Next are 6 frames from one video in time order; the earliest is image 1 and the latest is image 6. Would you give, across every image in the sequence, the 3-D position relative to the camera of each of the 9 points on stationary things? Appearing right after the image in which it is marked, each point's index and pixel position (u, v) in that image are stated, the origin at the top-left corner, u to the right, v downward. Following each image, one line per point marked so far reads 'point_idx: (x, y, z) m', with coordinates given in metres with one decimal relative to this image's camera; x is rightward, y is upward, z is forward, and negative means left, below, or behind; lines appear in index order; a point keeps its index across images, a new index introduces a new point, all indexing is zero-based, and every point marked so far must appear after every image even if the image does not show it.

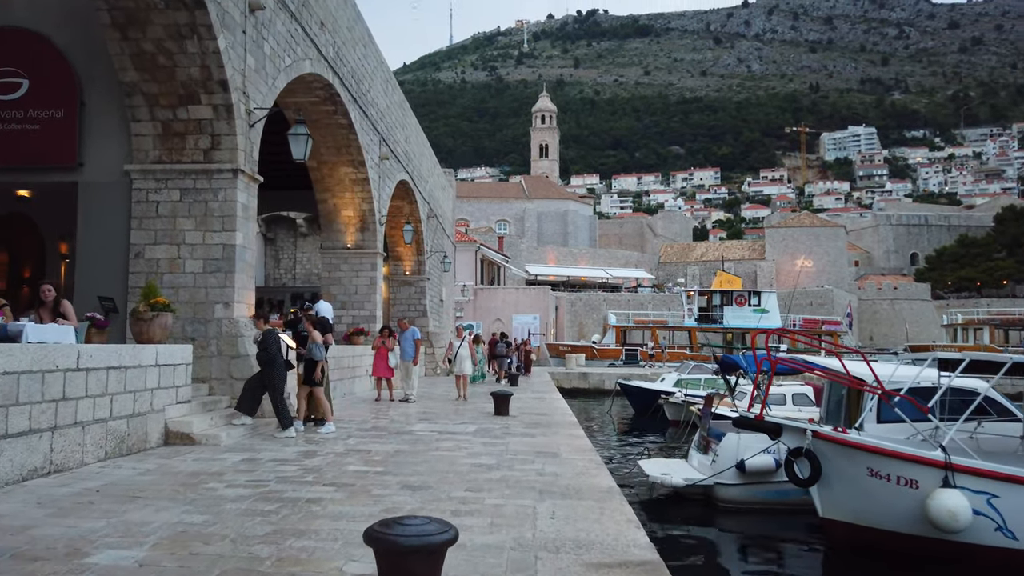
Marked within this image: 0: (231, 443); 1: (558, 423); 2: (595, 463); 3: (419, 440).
0: (-2.5, -1.4, +6.7) m
1: (+0.6, -1.7, +9.2) m
2: (+0.7, -1.4, +6.1) m
3: (-0.9, -1.5, +7.3) m
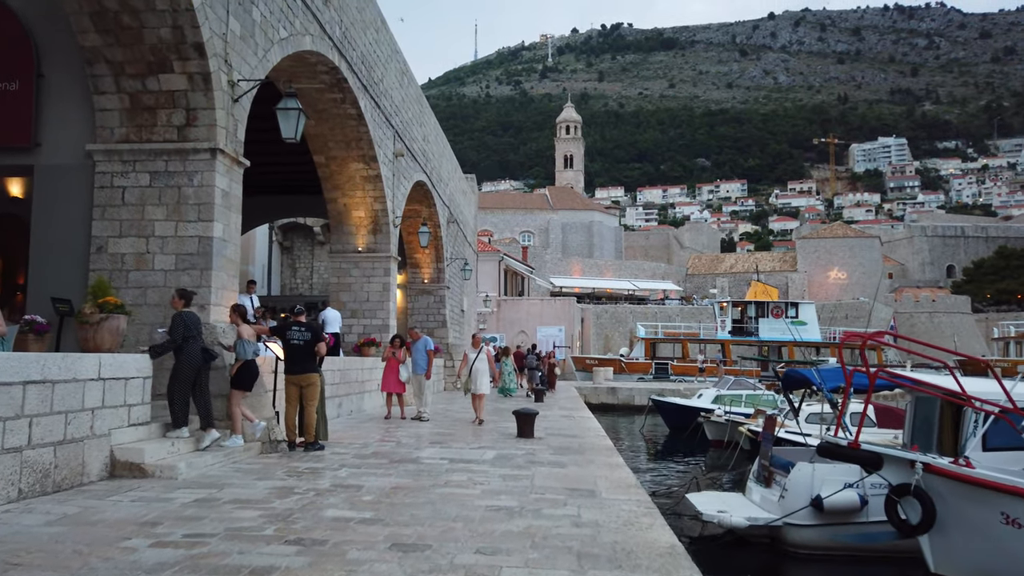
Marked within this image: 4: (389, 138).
0: (-2.3, -1.3, +5.4) m
1: (+0.9, -1.7, +7.9) m
2: (+0.8, -1.4, +4.8) m
3: (-0.7, -1.5, +6.0) m
4: (-2.3, +2.8, +13.9) m
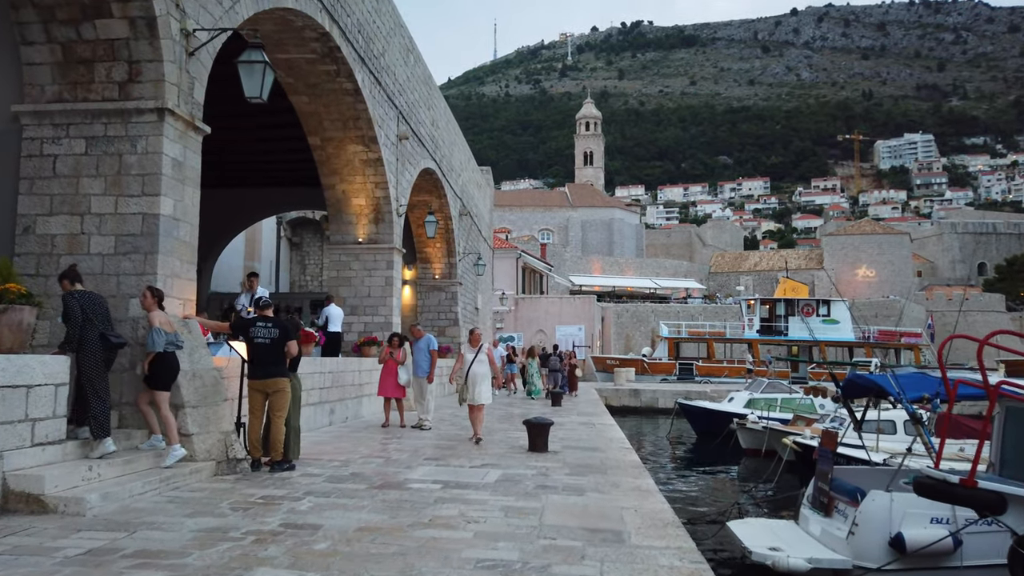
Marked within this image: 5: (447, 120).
0: (-2.3, -1.2, +4.3) m
1: (+0.9, -1.6, +6.7) m
2: (+0.8, -1.3, +3.5) m
3: (-0.7, -1.4, +4.8) m
4: (-2.0, +2.9, +12.7) m
5: (-1.5, +3.9, +17.7) m
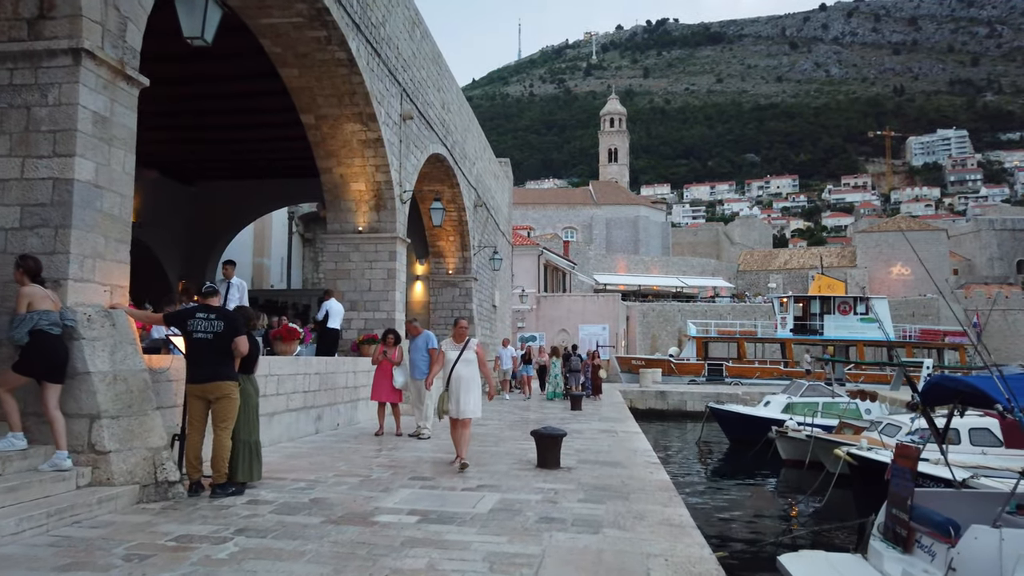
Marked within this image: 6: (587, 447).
0: (-2.4, -1.1, +3.2) m
1: (+0.9, -1.5, +5.5) m
2: (+0.8, -1.2, +2.4) m
3: (-0.7, -1.2, +3.6) m
4: (-1.8, +3.0, +11.6) m
5: (-1.2, +4.0, +16.6) m
6: (+0.8, -1.7, +7.9) m
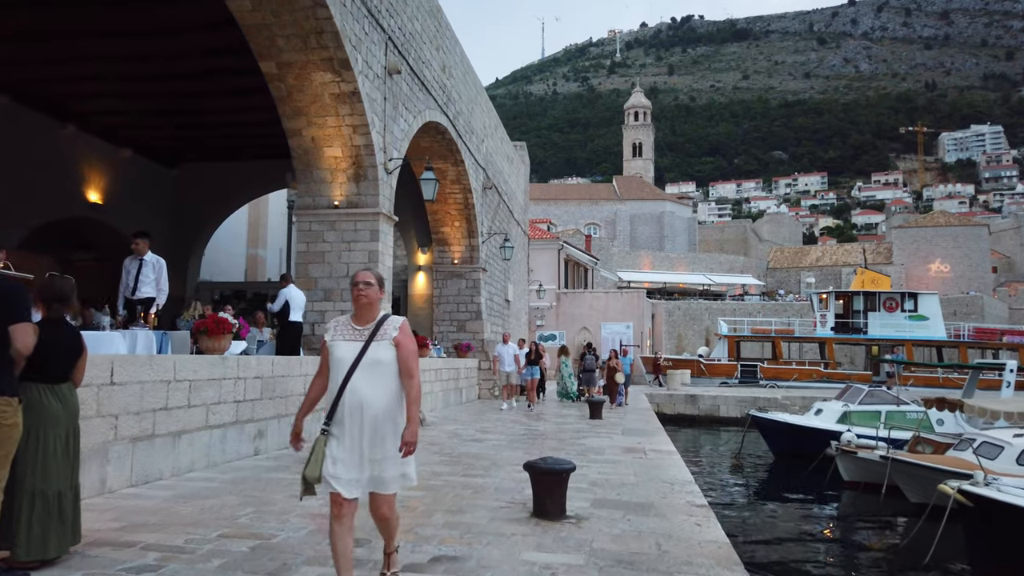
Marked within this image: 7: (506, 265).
0: (-2.5, -1.0, +1.3) m
1: (+0.8, -1.3, +3.5) m
2: (+0.5, -1.0, +0.4) m
3: (-0.9, -1.1, +1.7) m
4: (-1.7, +3.1, +9.7) m
5: (-0.9, +4.2, +14.7) m
6: (+0.8, -1.5, +5.9) m
7: (-0.1, +0.6, +19.3) m
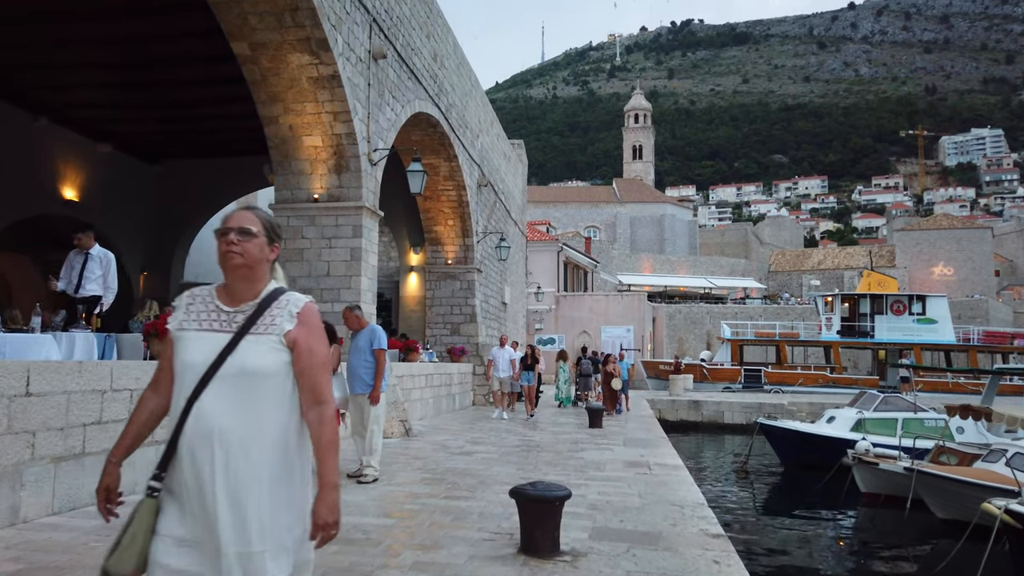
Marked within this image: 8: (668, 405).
0: (-2.6, -0.9, +0.6) m
1: (+0.7, -1.3, +2.8) m
2: (+0.5, -0.9, -0.3) m
3: (-1.0, -1.0, +1.0) m
4: (-1.8, +3.1, +9.0) m
5: (-1.0, +4.2, +14.0) m
6: (+0.7, -1.5, +5.3) m
7: (-0.2, +0.5, +18.6) m
8: (+4.1, -3.0, +19.5) m
